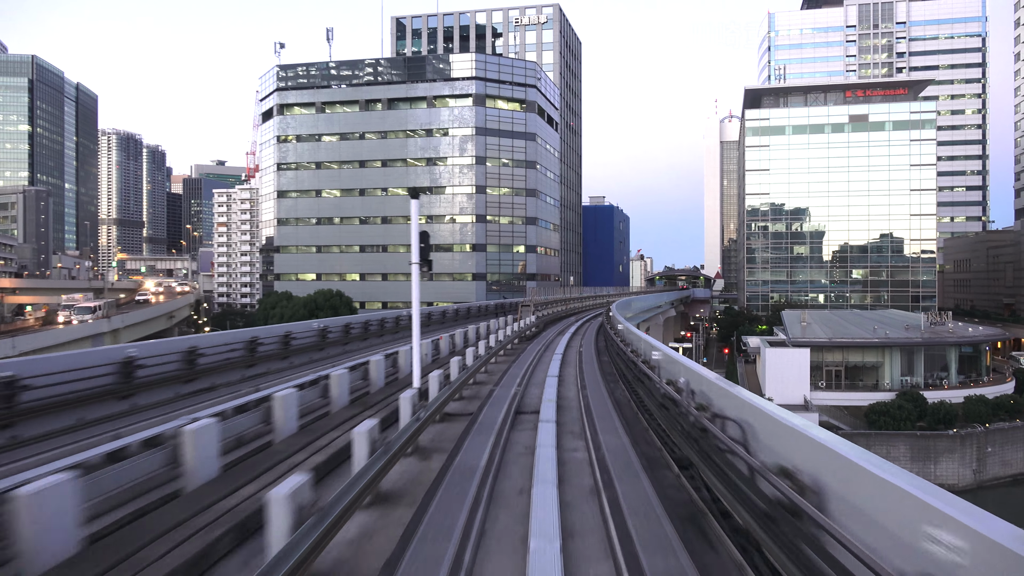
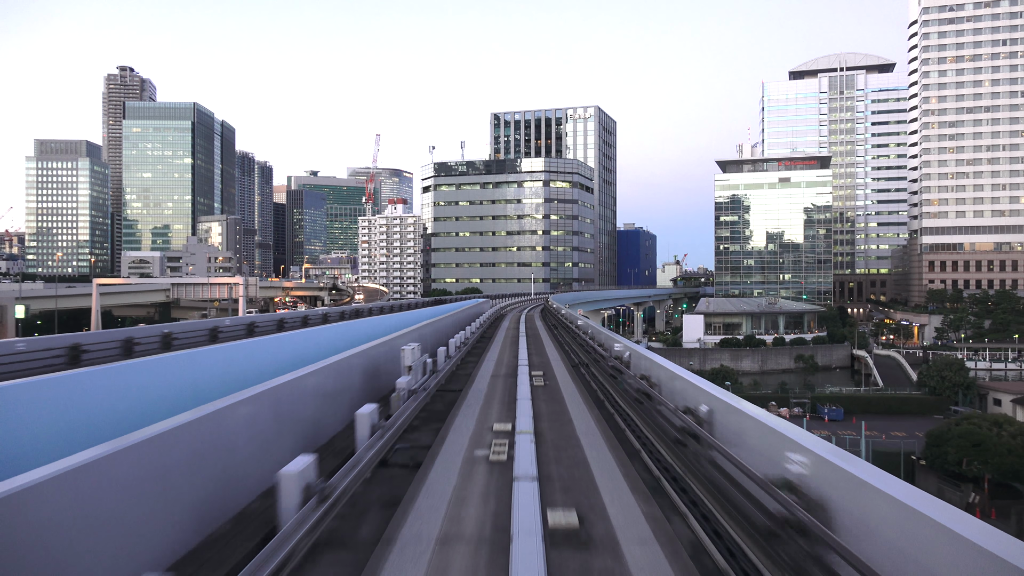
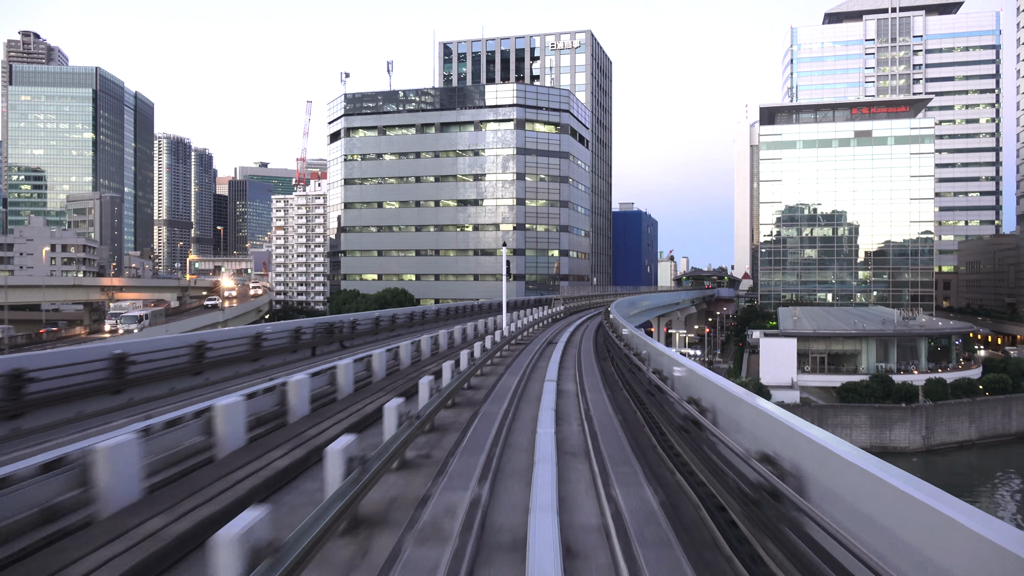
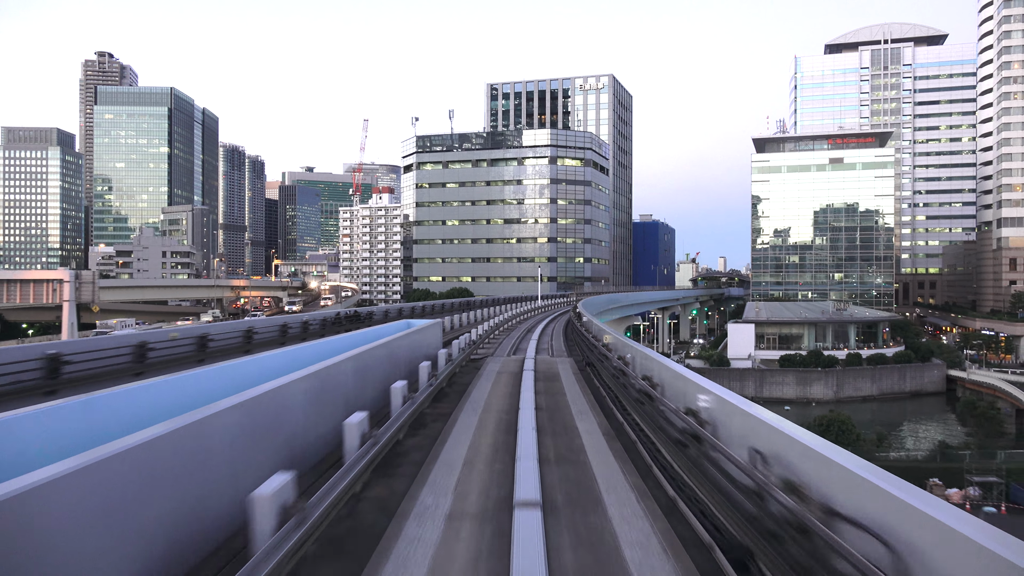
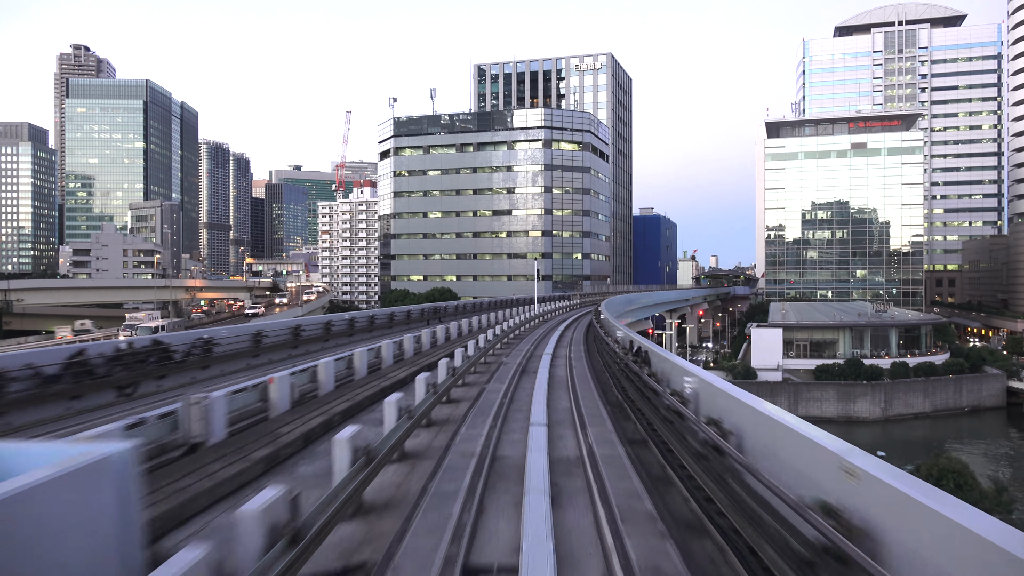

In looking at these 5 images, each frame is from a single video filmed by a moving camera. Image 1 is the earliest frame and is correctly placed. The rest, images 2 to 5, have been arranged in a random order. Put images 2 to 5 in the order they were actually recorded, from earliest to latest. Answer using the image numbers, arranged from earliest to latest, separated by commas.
3, 5, 4, 2
